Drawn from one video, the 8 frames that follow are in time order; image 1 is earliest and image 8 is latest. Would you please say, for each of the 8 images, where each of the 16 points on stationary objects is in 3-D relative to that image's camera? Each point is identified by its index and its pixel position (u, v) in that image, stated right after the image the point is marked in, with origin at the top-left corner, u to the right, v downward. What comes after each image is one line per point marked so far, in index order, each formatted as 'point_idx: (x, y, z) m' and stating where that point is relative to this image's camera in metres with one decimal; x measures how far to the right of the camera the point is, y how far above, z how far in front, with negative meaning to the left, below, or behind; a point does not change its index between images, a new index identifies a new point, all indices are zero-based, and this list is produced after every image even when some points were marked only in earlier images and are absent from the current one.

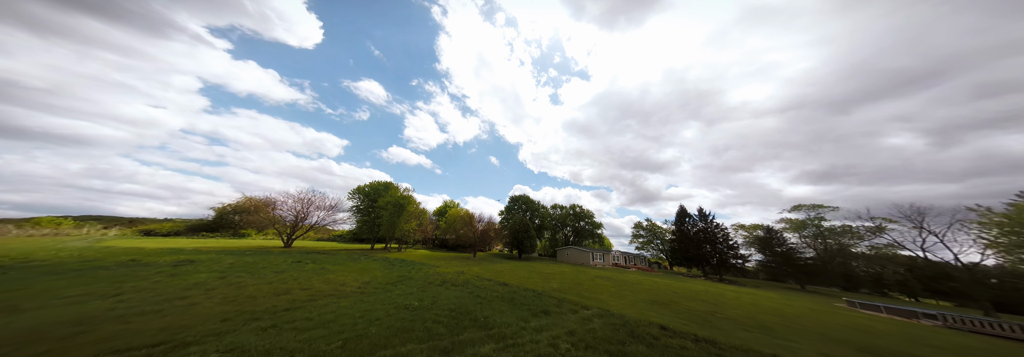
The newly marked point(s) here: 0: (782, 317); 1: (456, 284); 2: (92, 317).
0: (+13.9, -7.1, +10.5) m
1: (-3.4, -6.2, +12.3) m
2: (-10.5, -3.3, +5.1) m
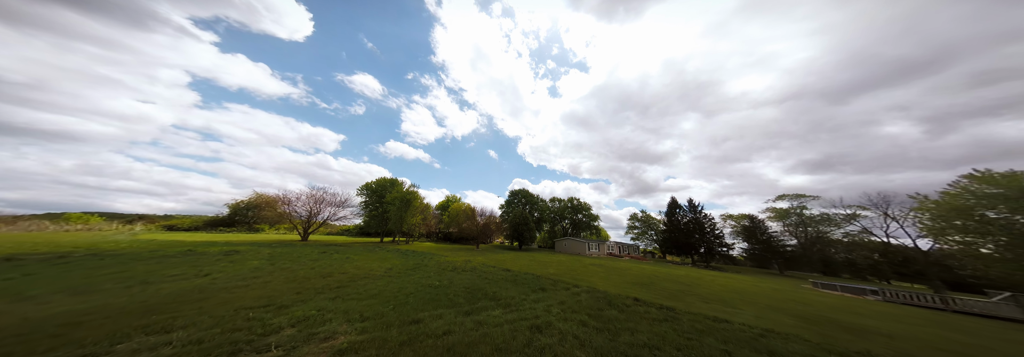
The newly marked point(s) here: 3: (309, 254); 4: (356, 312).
0: (+14.1, -7.0, +12.4) m
1: (-3.2, -6.2, +14.1) m
2: (-10.3, -3.6, +6.8) m
3: (-14.9, -5.4, +14.9) m
4: (-4.7, -4.0, +6.1) m
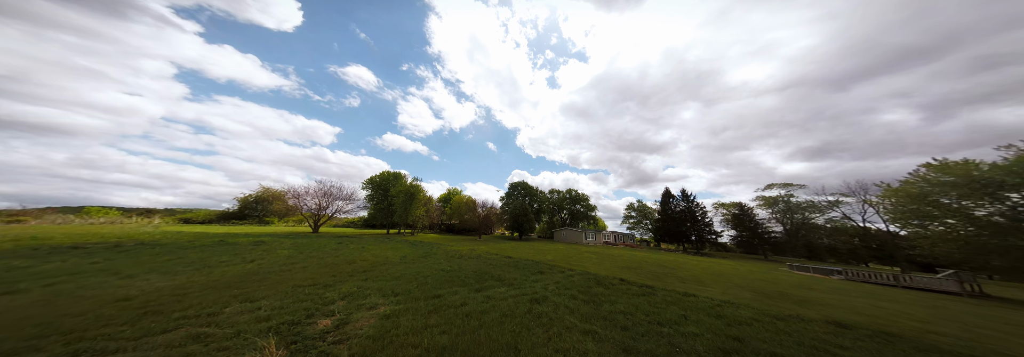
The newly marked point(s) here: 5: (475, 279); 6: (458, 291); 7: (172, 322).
0: (+14.2, -6.6, +13.9) m
1: (-3.1, -5.9, +15.6) m
2: (-10.2, -3.7, +8.2) m
3: (-14.8, -5.2, +16.3) m
4: (-4.5, -4.0, +7.4) m
5: (-1.7, -4.6, +9.3) m
6: (-2.0, -4.3, +7.8) m
7: (-7.3, -2.9, +4.4) m
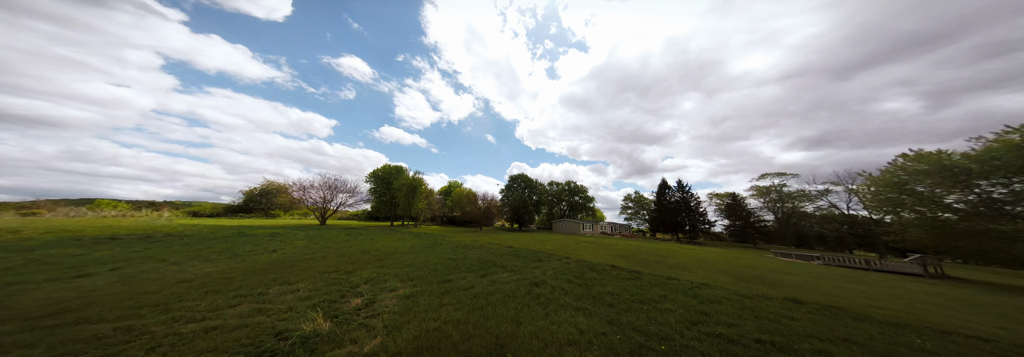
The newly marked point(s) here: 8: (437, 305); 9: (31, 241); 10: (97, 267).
0: (+14.3, -6.1, +15.0) m
1: (-3.1, -5.5, +16.6) m
2: (-10.1, -3.6, +9.1) m
3: (-14.7, -4.8, +17.2) m
4: (-4.5, -4.0, +8.3) m
5: (-1.6, -4.4, +10.2) m
6: (-2.0, -4.2, +8.7) m
7: (-7.2, -3.0, +5.3) m
8: (-2.3, -3.9, +6.2) m
9: (-23.7, -2.6, +10.3) m
10: (-13.7, -2.7, +6.7) m
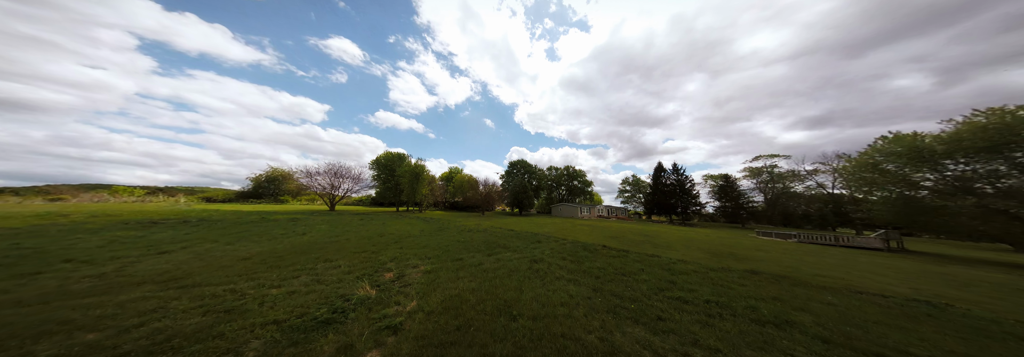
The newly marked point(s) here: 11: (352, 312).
0: (+14.4, -5.1, +16.5) m
1: (-3.0, -4.6, +18.0) m
2: (-10.0, -3.3, +10.4) m
3: (-14.6, -4.0, +18.6) m
4: (-4.4, -3.7, +9.7) m
5: (-1.5, -4.0, +11.6) m
6: (-1.8, -3.8, +10.1) m
7: (-7.1, -3.0, +6.6) m
8: (-2.1, -3.7, +7.6) m
9: (-23.6, -2.3, +11.5) m
10: (-13.5, -2.6, +8.0) m
11: (-3.7, -3.1, +4.8) m
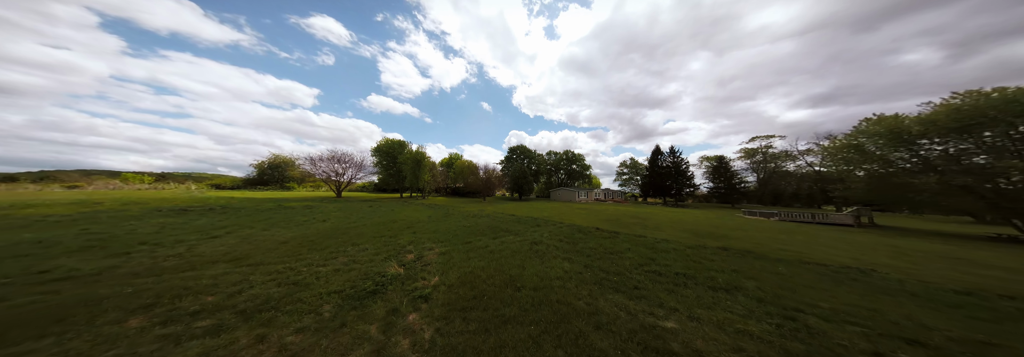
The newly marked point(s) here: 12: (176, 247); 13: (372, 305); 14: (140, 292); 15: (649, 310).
0: (+14.5, -3.9, +17.9) m
1: (-2.8, -3.5, +19.3) m
2: (-9.9, -3.0, +11.6) m
3: (-14.5, -3.0, +19.8) m
4: (-4.2, -3.3, +10.9) m
5: (-1.3, -3.4, +12.9) m
6: (-1.7, -3.4, +11.3) m
7: (-6.9, -2.9, +7.7) m
8: (-2.0, -3.5, +8.8) m
9: (-23.5, -2.1, +12.6) m
10: (-13.4, -2.5, +9.1) m
11: (-3.6, -3.1, +6.0) m
12: (-11.7, -2.3, +7.1) m
13: (-3.4, -3.1, +5.0) m
14: (-7.8, -2.3, +4.3) m
15: (+3.7, -3.5, +5.5) m
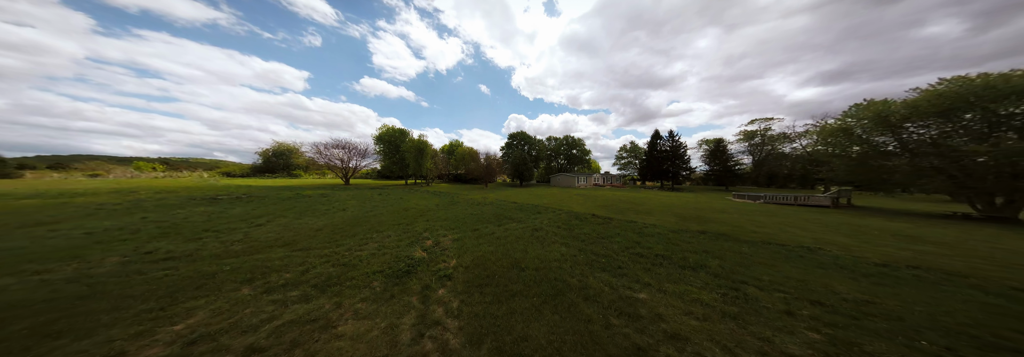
0: (+14.8, -2.8, +19.2) m
1: (-2.6, -2.5, +20.6) m
2: (-9.7, -2.6, +12.9) m
3: (-14.3, -2.0, +21.1) m
4: (-4.0, -2.9, +12.3) m
5: (-1.1, -2.9, +14.2) m
6: (-1.5, -3.0, +12.7) m
7: (-6.7, -2.8, +9.1) m
8: (-1.8, -3.3, +10.2) m
9: (-23.3, -1.8, +13.9) m
10: (-13.2, -2.4, +10.4) m
11: (-3.4, -3.2, +7.3) m
12: (-11.5, -2.4, +8.4) m
13: (-3.2, -3.2, +6.3) m
14: (-7.6, -2.6, +5.6) m
15: (+3.9, -3.6, +6.9) m
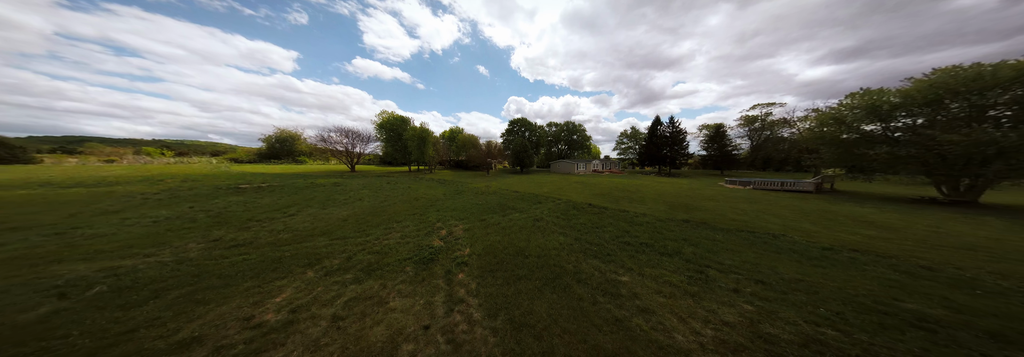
0: (+15.0, -1.9, +20.6) m
1: (-2.4, -1.4, +21.9) m
2: (-9.4, -2.3, +14.2) m
3: (-14.0, -1.0, +22.4) m
4: (-3.8, -2.6, +13.6) m
5: (-0.9, -2.4, +15.5) m
6: (-1.2, -2.6, +14.0) m
7: (-6.5, -2.8, +10.4) m
8: (-1.5, -3.1, +11.6) m
9: (-23.0, -1.3, +15.1) m
10: (-13.0, -2.2, +11.7) m
11: (-3.1, -3.3, +8.7) m
12: (-11.2, -2.4, +9.7) m
13: (-2.9, -3.4, +7.7) m
14: (-7.4, -2.8, +7.0) m
15: (+4.1, -3.7, +8.3) m
